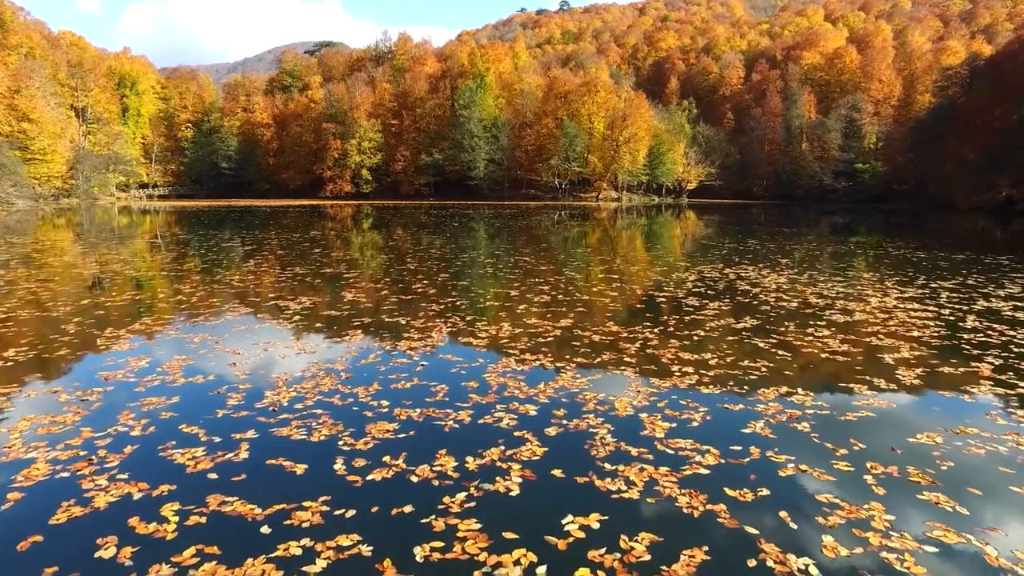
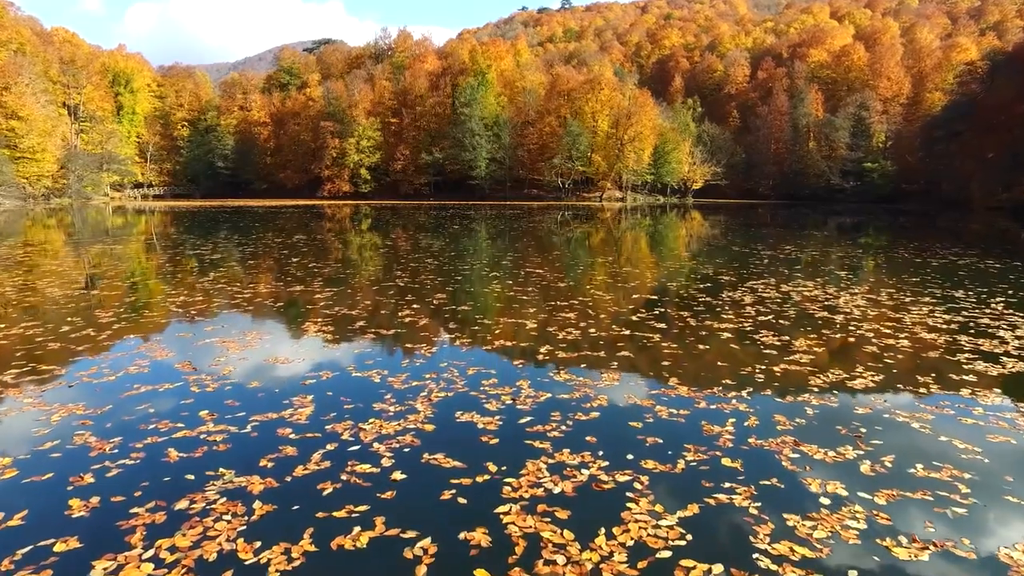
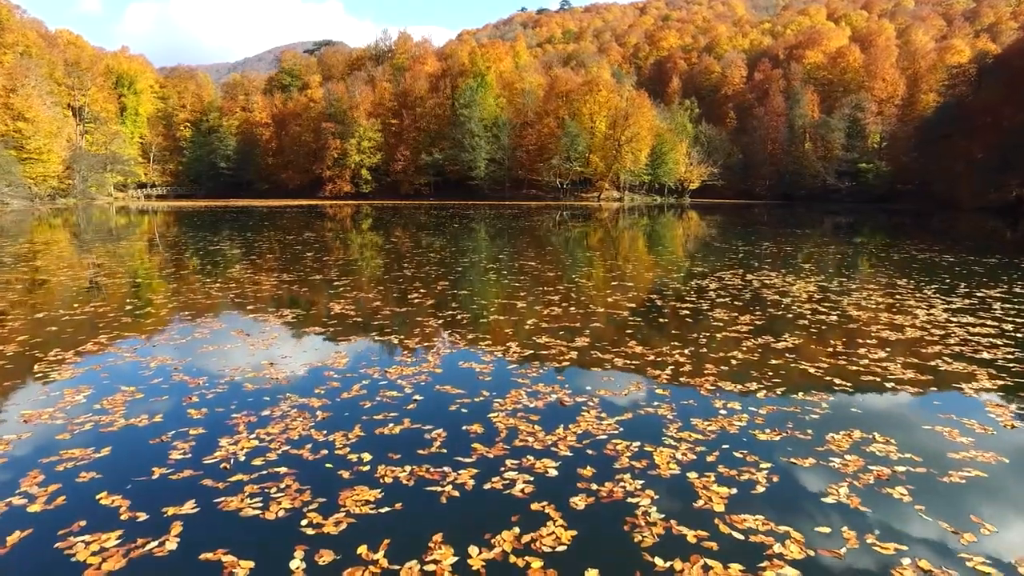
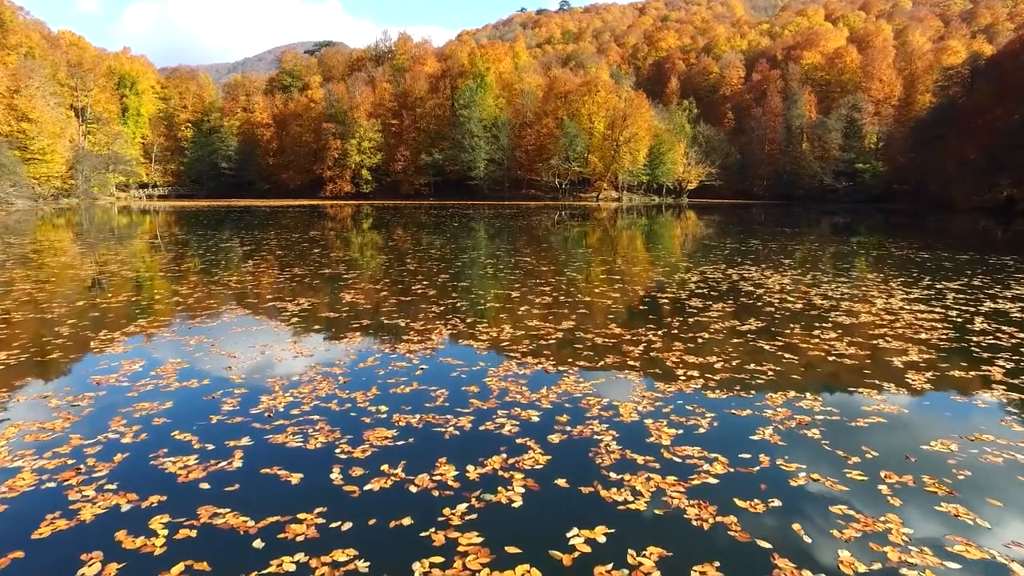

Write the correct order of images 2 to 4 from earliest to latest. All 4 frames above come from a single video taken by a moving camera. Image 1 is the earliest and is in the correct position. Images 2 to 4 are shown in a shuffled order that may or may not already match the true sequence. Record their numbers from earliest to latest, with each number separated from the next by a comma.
4, 3, 2
